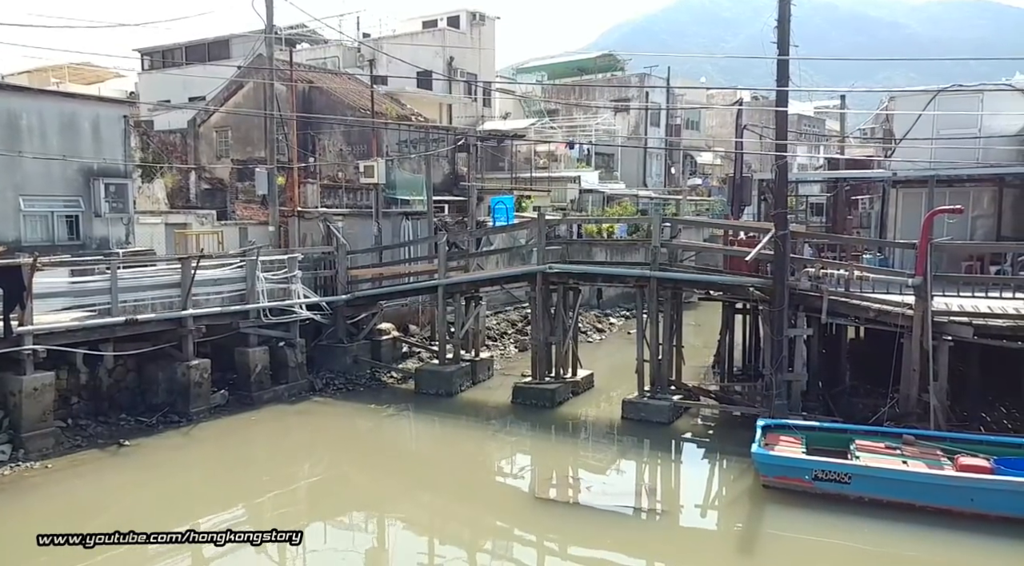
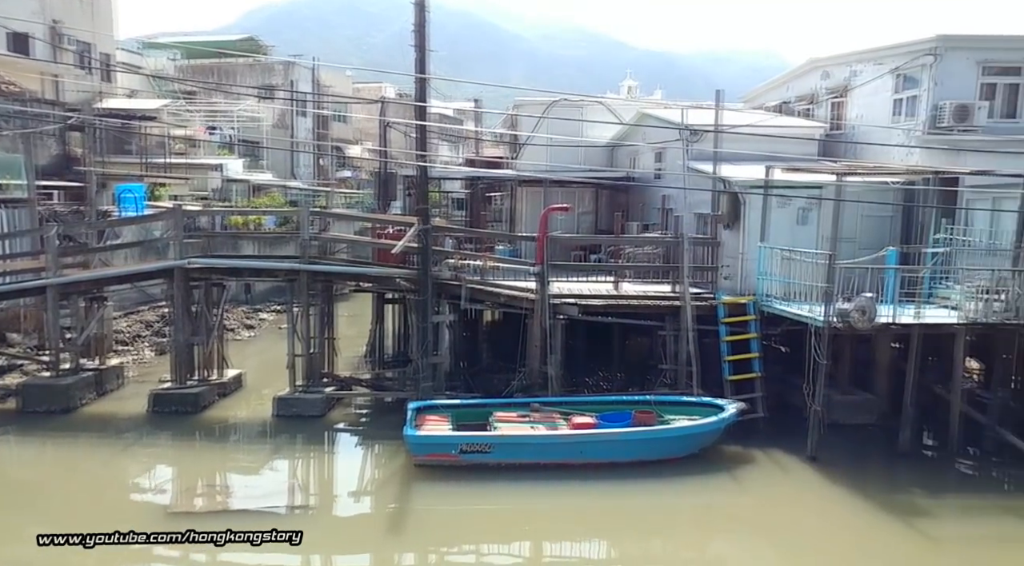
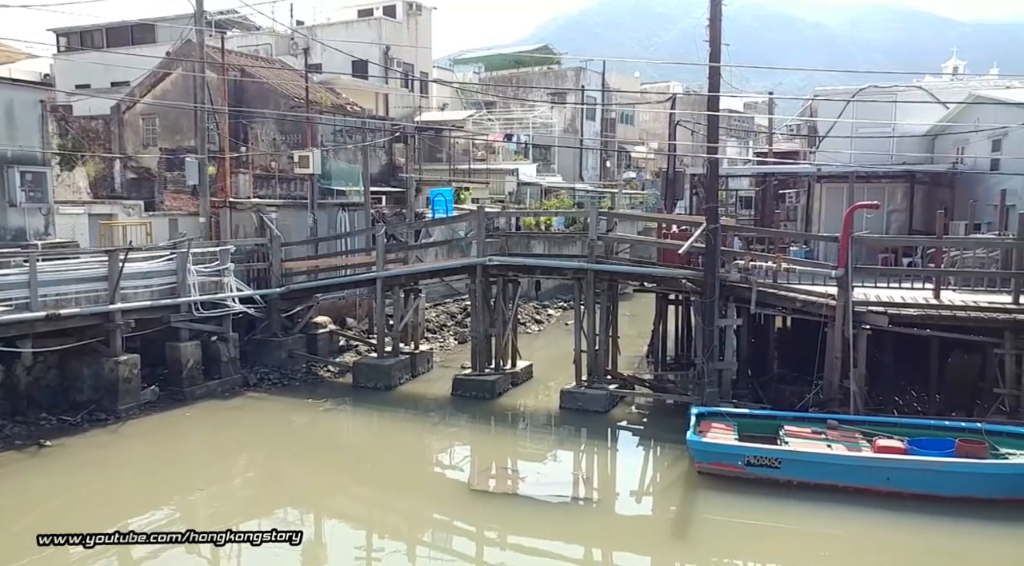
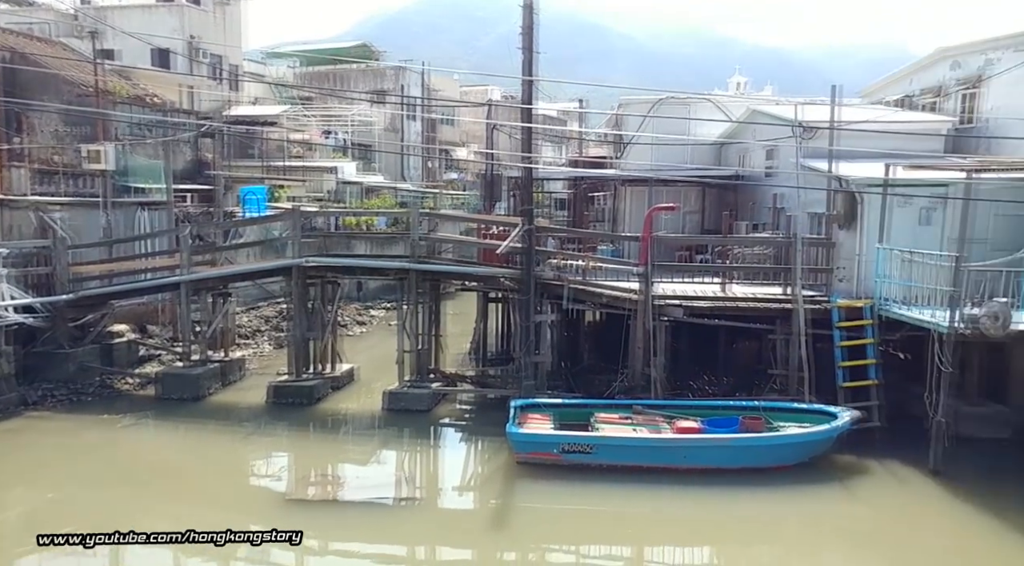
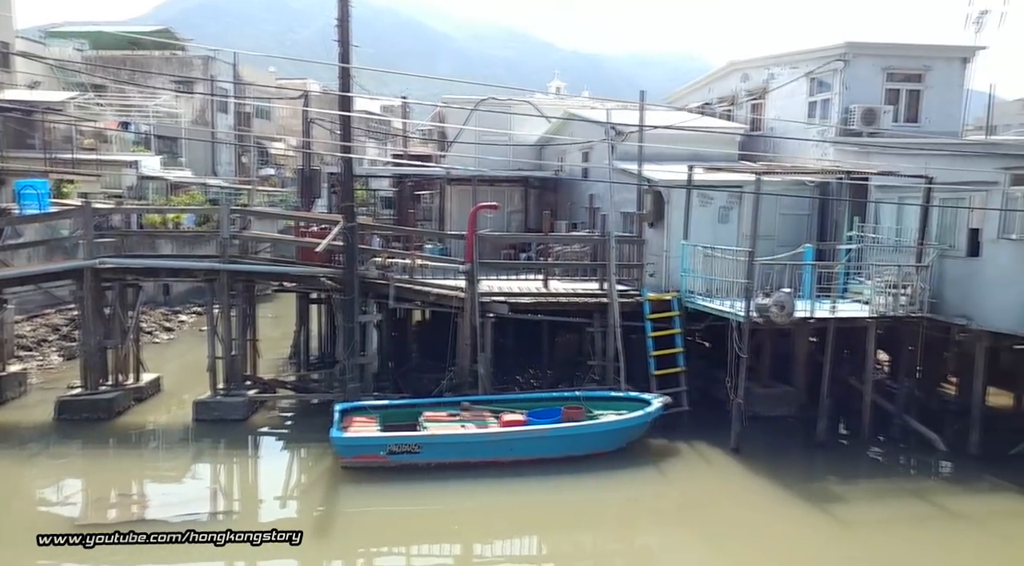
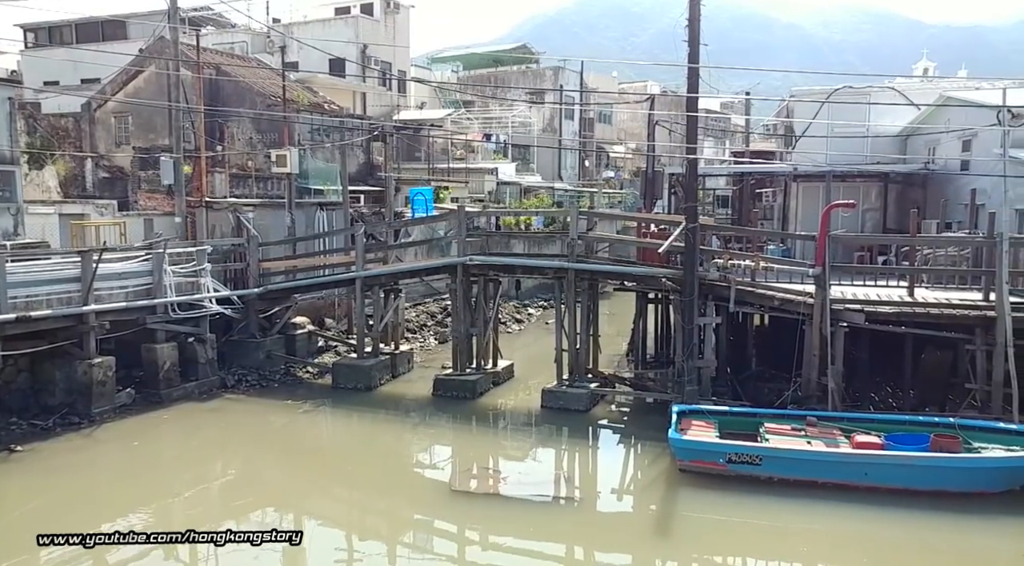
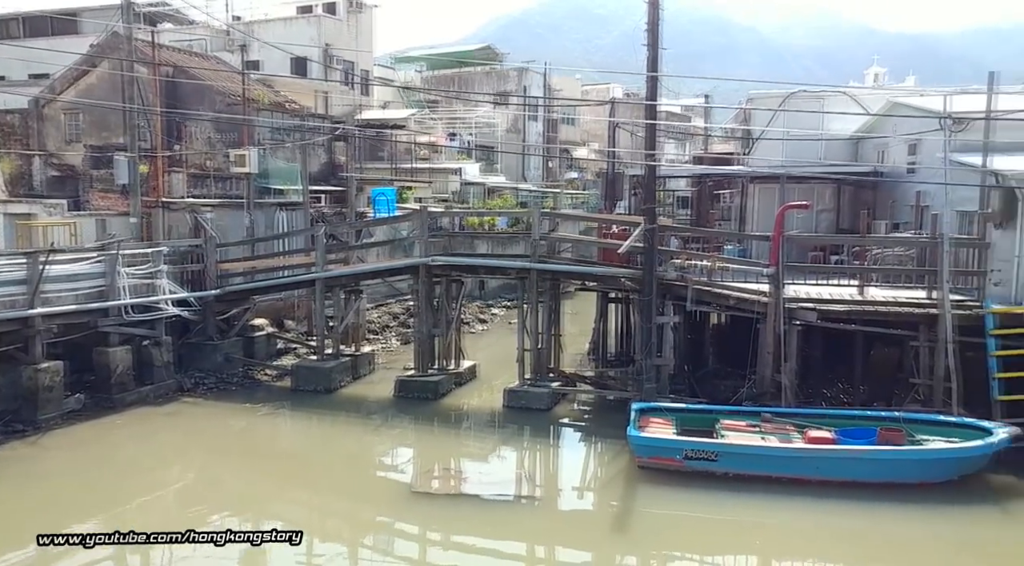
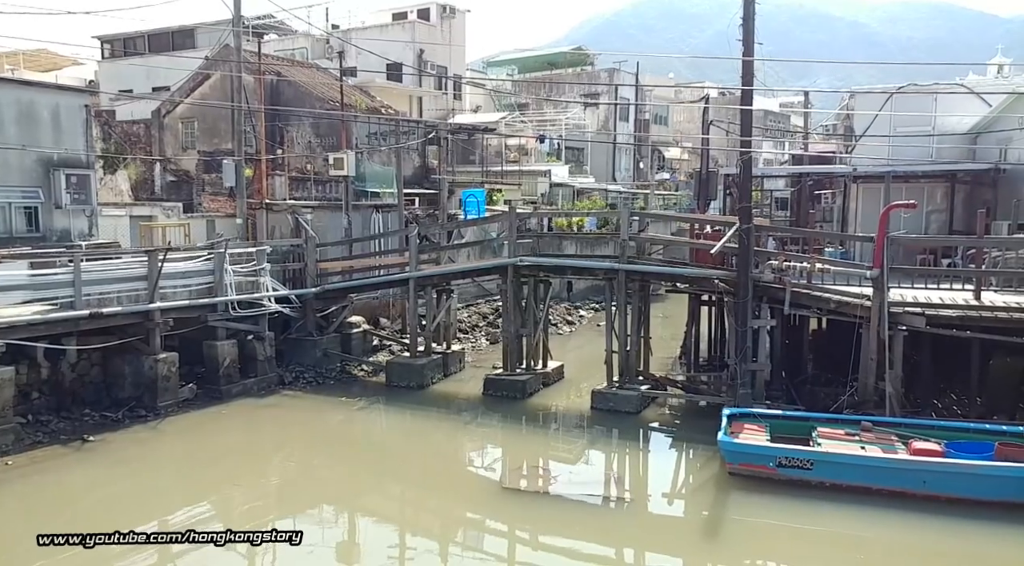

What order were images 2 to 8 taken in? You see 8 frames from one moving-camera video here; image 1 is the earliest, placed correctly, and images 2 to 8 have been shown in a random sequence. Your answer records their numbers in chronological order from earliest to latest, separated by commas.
8, 3, 6, 7, 4, 2, 5
